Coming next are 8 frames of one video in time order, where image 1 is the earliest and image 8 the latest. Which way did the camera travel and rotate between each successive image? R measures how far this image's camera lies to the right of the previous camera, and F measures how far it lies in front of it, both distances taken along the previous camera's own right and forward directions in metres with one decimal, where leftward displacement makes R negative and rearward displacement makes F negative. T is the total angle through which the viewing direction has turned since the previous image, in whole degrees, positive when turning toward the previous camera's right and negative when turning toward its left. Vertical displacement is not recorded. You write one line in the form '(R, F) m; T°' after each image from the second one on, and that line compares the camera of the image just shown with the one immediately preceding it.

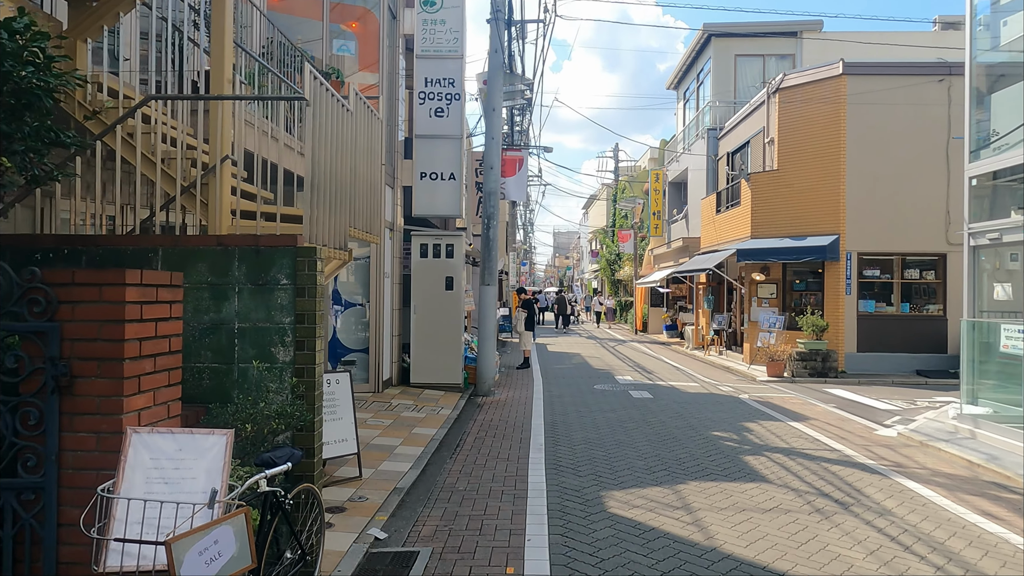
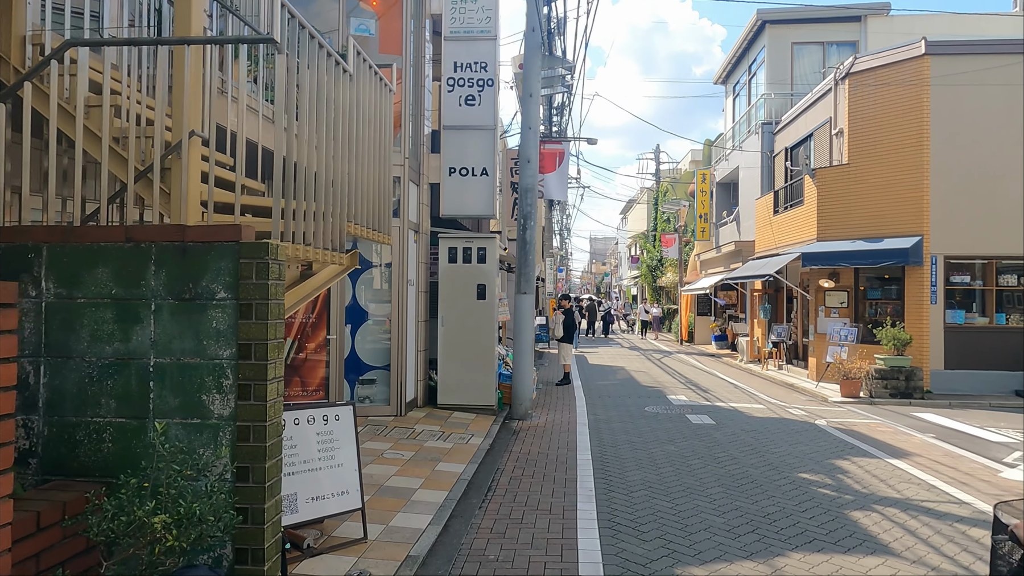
(-0.1, +1.3) m; -3°
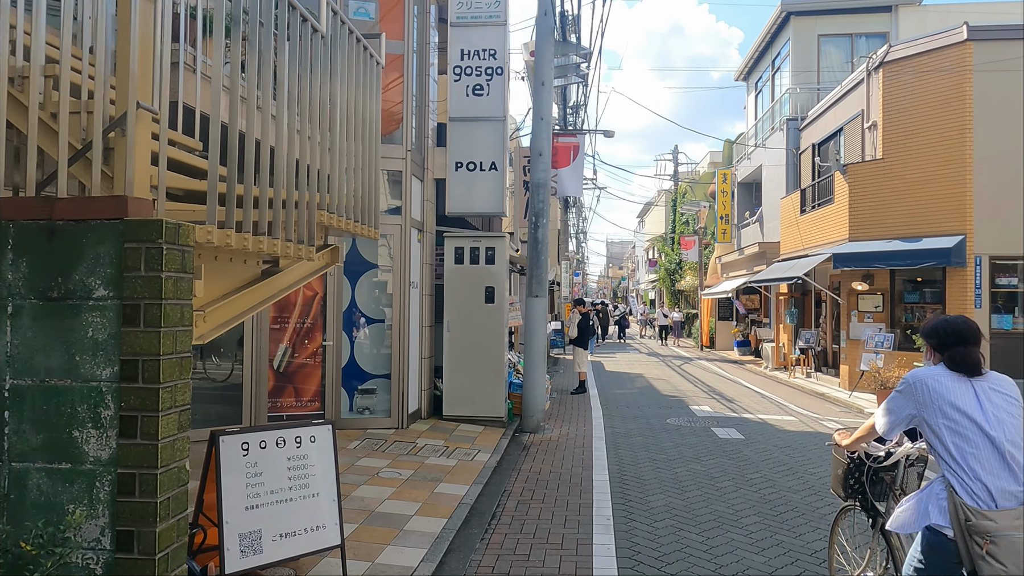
(+0.1, +0.7) m; -1°
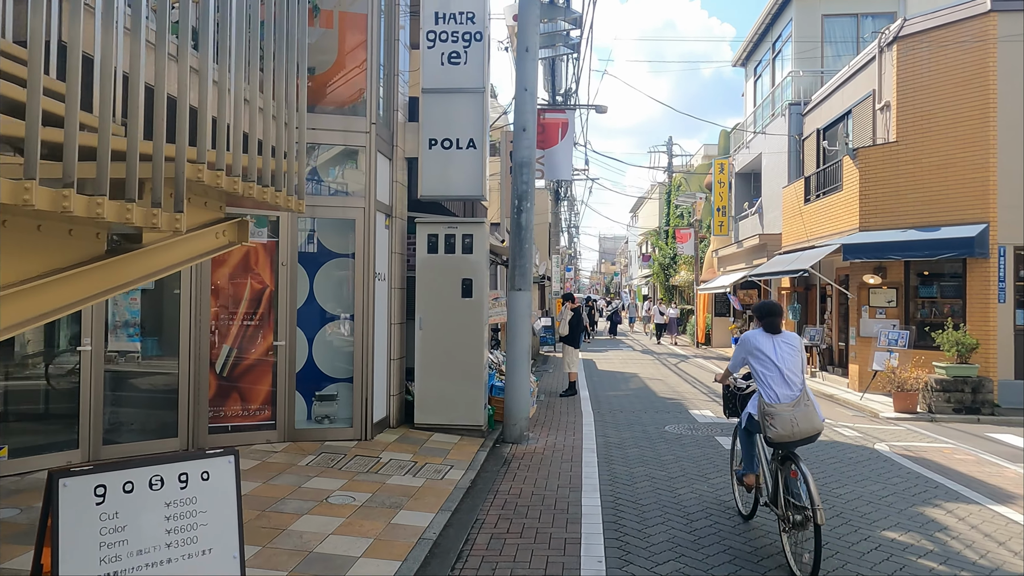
(+0.2, +1.0) m; +1°
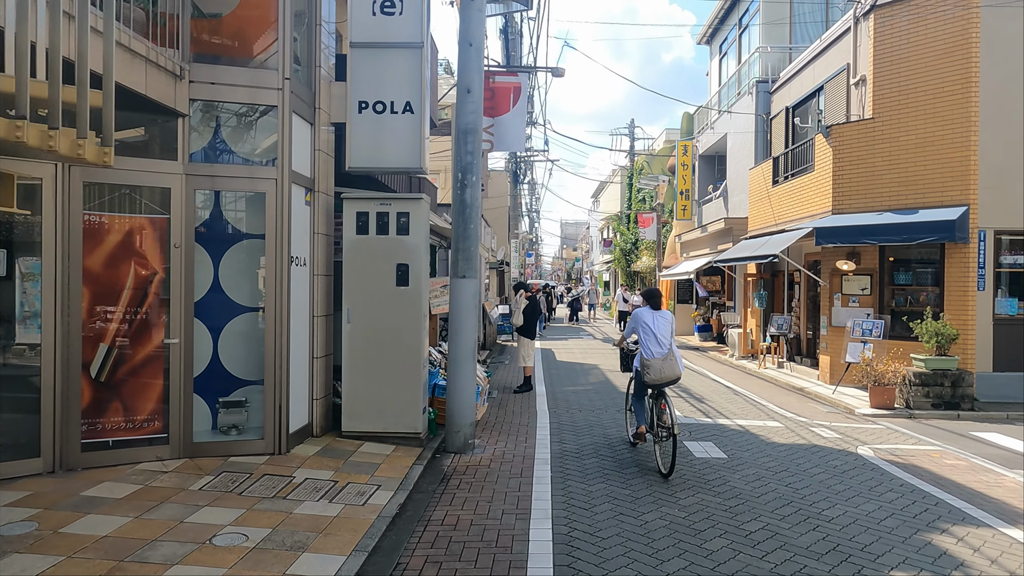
(+0.2, +1.0) m; +3°
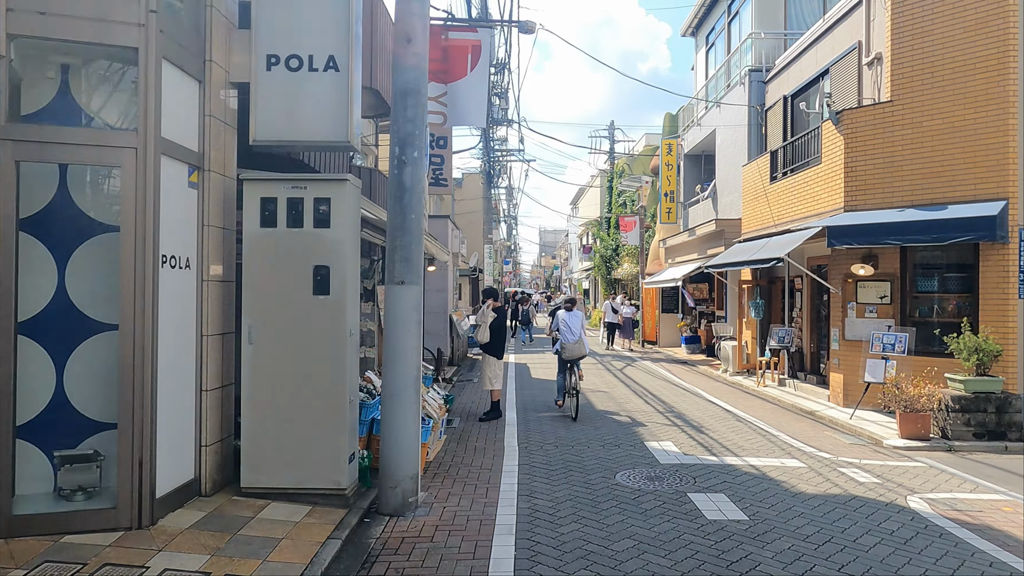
(+0.2, +1.6) m; +2°
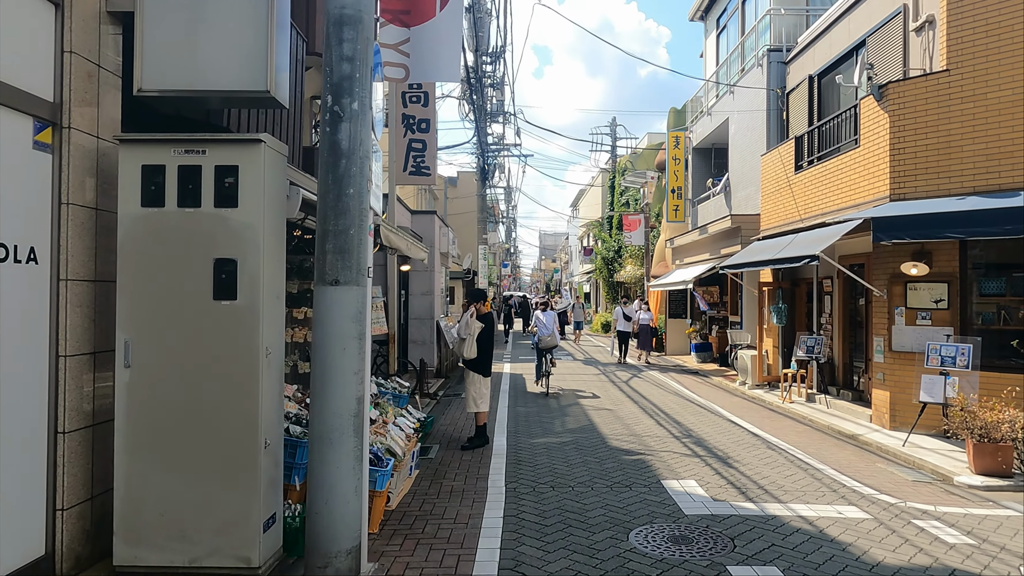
(+0.1, +1.5) m; 0°
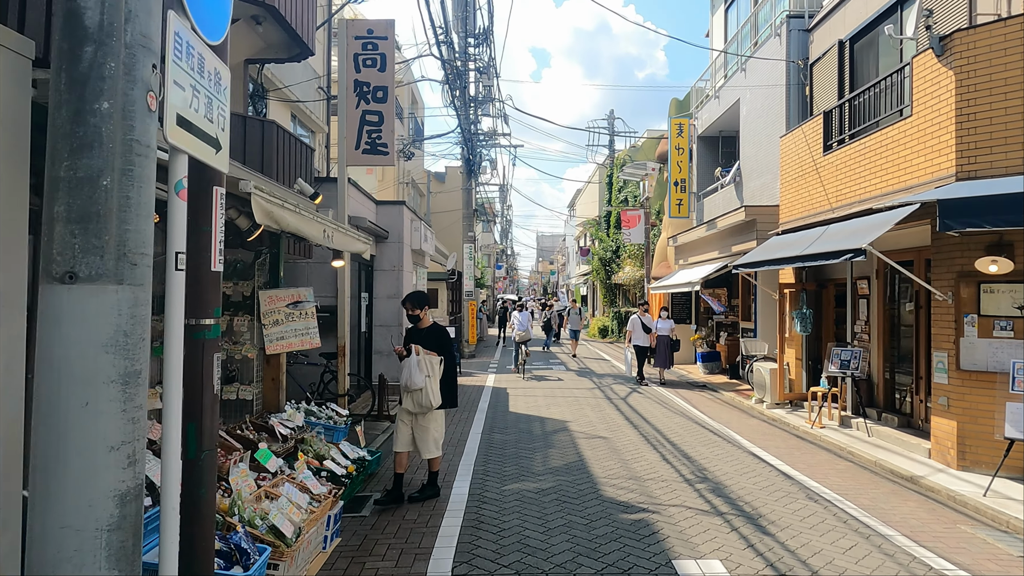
(+0.3, +1.8) m; 0°
